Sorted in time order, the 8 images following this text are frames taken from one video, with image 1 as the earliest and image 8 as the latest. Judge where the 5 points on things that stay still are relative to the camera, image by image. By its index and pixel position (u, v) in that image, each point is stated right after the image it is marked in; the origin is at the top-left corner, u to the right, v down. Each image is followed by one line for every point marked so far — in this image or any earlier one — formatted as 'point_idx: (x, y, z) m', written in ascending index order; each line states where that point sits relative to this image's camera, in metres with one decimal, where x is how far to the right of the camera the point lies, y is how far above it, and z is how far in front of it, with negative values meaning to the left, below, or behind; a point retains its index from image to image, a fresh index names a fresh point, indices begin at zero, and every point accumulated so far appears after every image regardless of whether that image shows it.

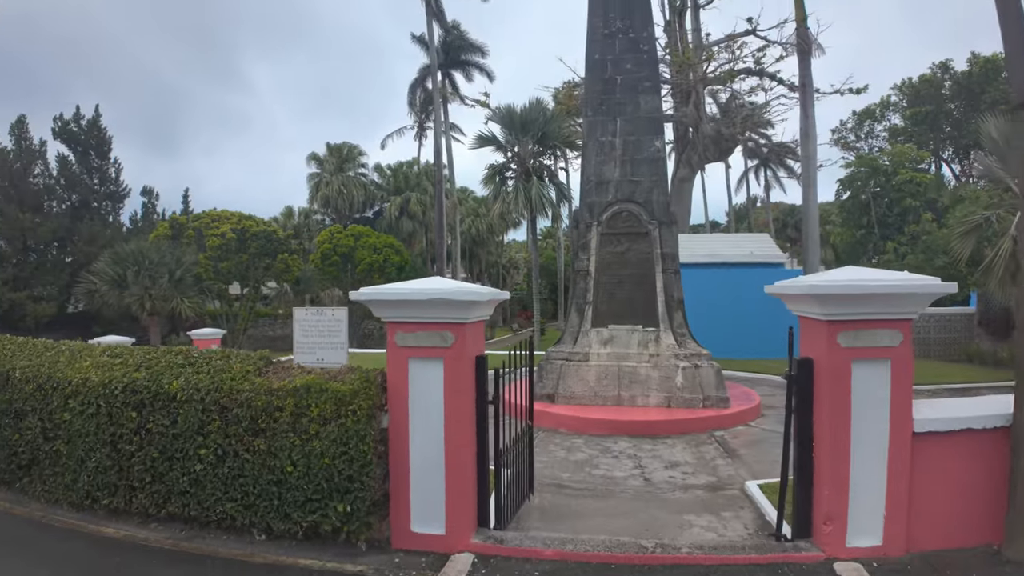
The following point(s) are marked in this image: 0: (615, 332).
0: (+1.7, -0.8, +10.9) m
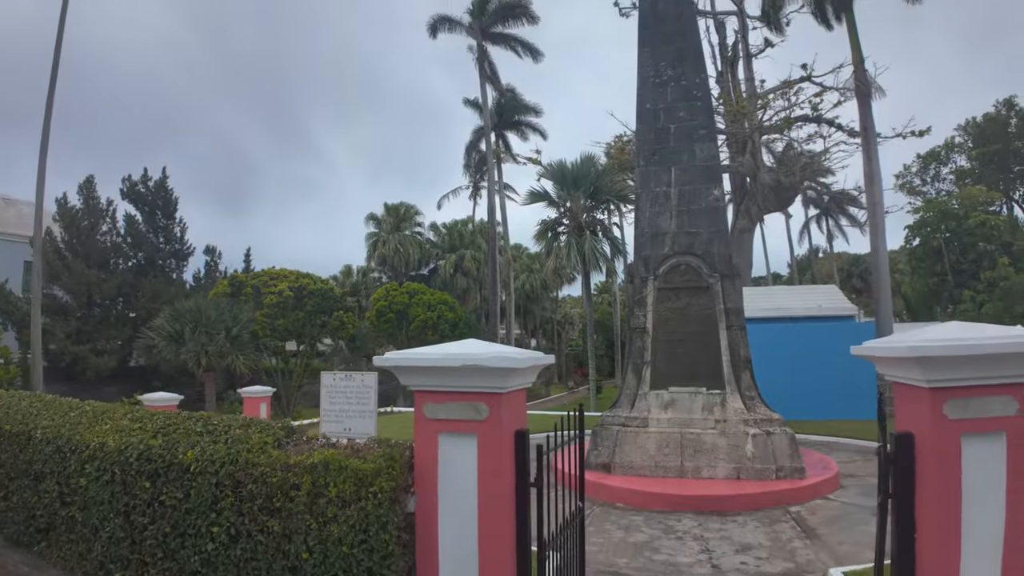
0: (+2.5, -1.7, +10.1) m
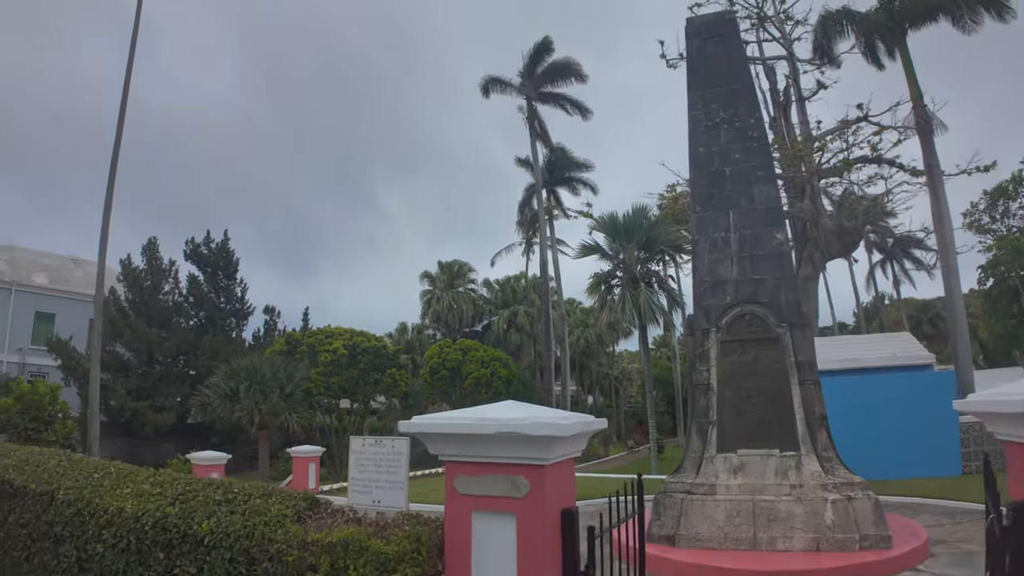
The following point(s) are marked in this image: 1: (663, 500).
0: (+3.2, -2.4, +9.2) m
1: (+2.1, -3.0, +9.2) m
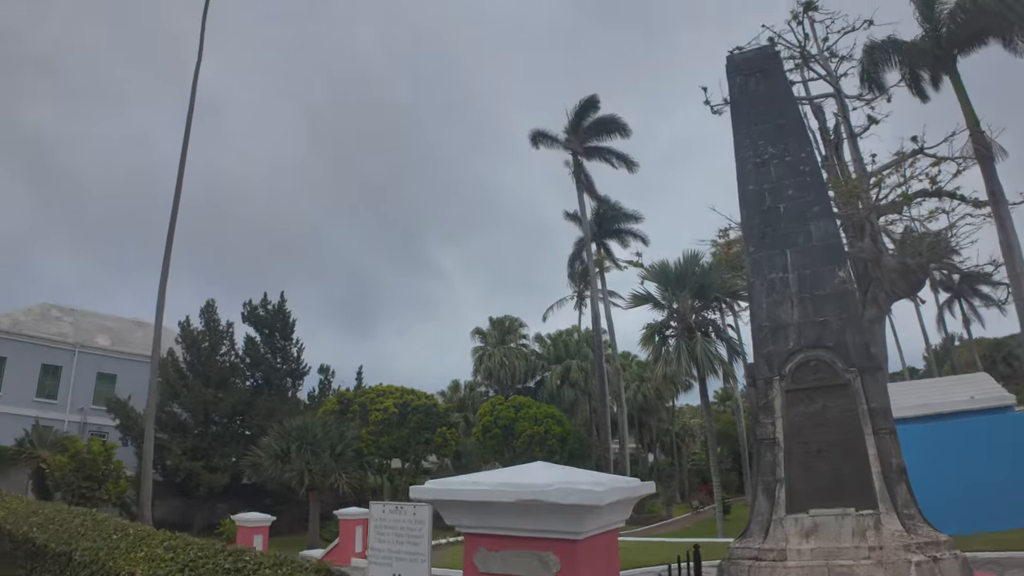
0: (+3.8, -2.9, +8.2) m
1: (+2.7, -3.6, +8.3) m
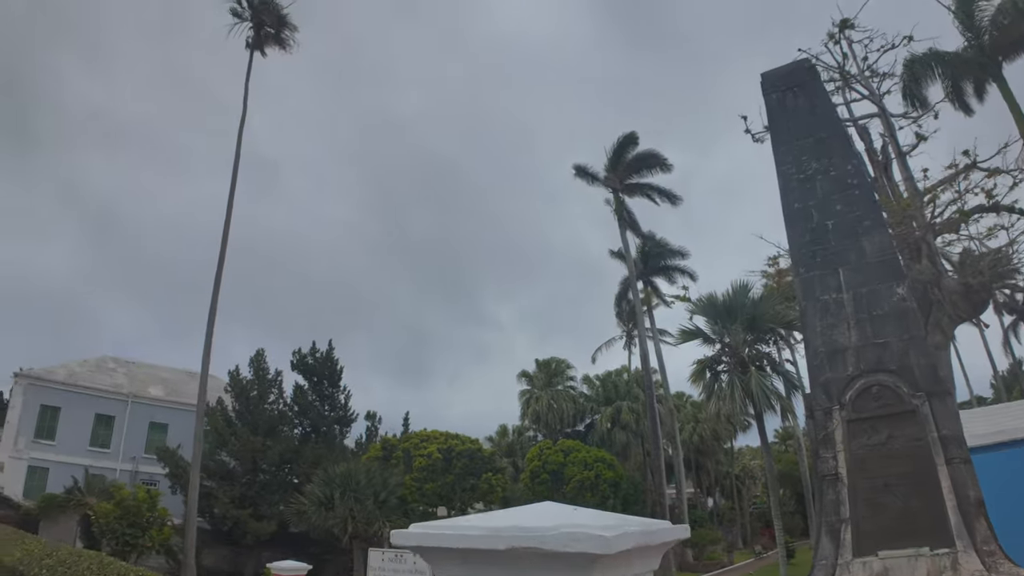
0: (+4.2, -3.1, +7.3) m
1: (+3.1, -3.8, +7.5) m
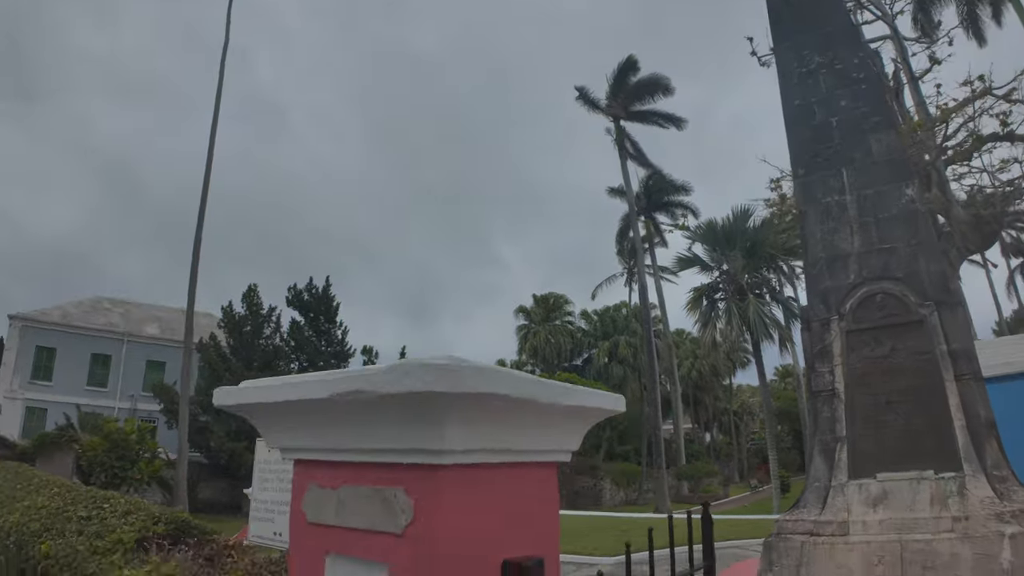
0: (+3.8, -2.0, +6.7) m
1: (+2.7, -2.7, +6.9) m
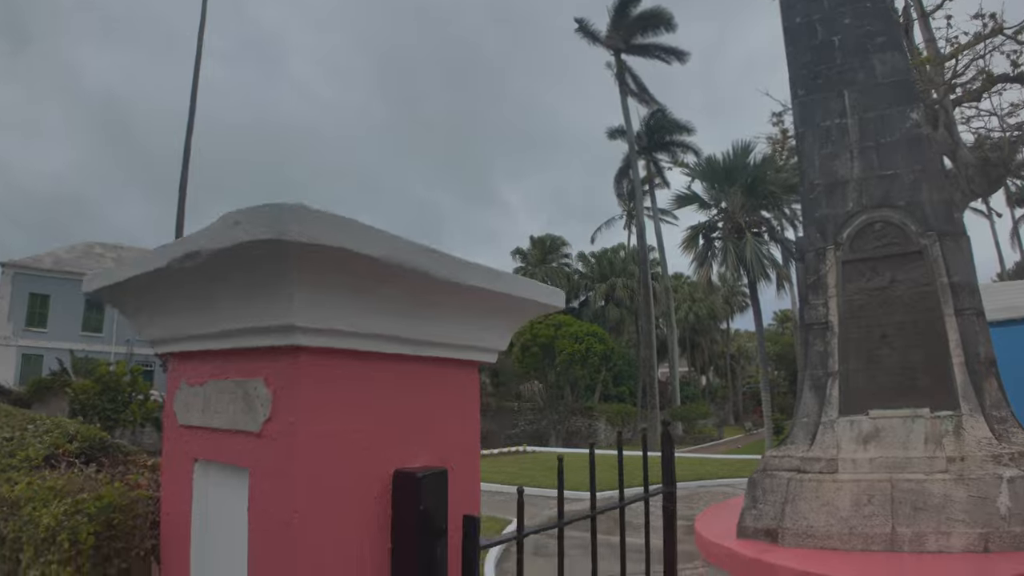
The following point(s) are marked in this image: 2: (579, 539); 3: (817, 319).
0: (+3.6, -1.3, +6.4) m
1: (+2.5, -2.0, +6.7) m
2: (+0.8, -3.1, +8.2) m
3: (+3.2, -0.3, +7.0) m
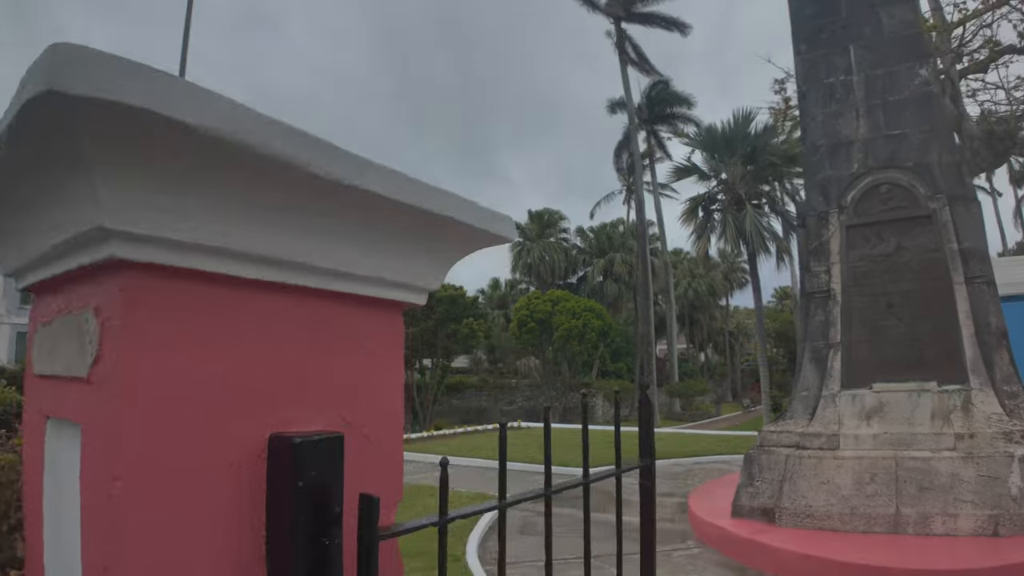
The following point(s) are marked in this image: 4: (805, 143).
0: (+3.4, -1.0, +6.0) m
1: (+2.3, -1.7, +6.3) m
2: (+0.7, -2.8, +8.0) m
3: (+3.1, 0.0, +6.6) m
4: (+3.2, +1.6, +7.2) m
